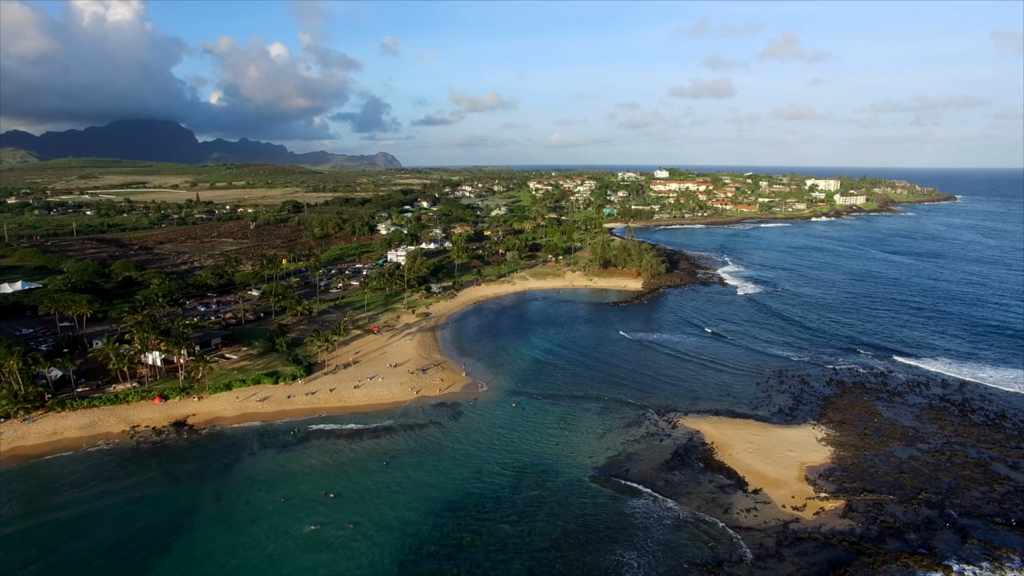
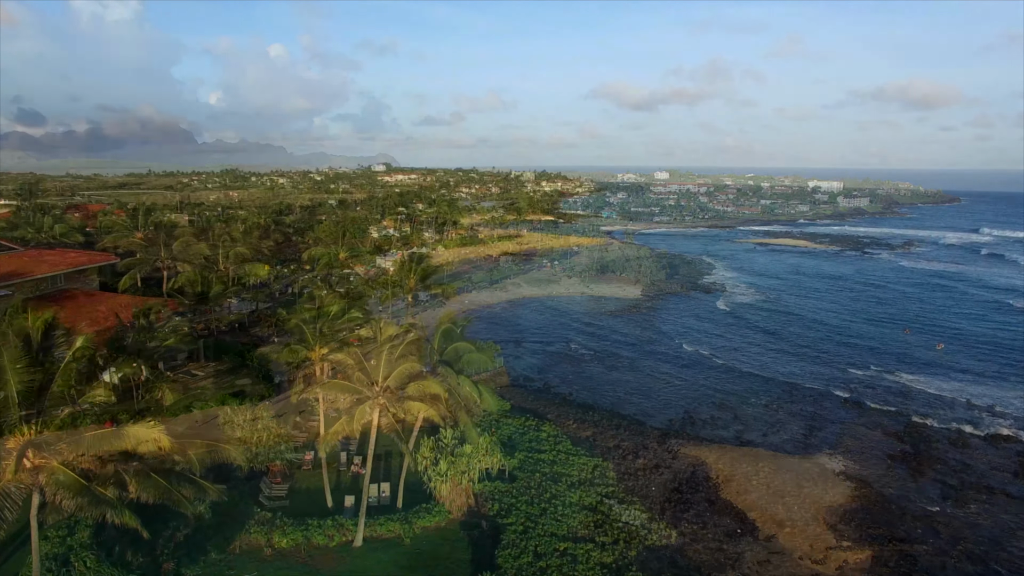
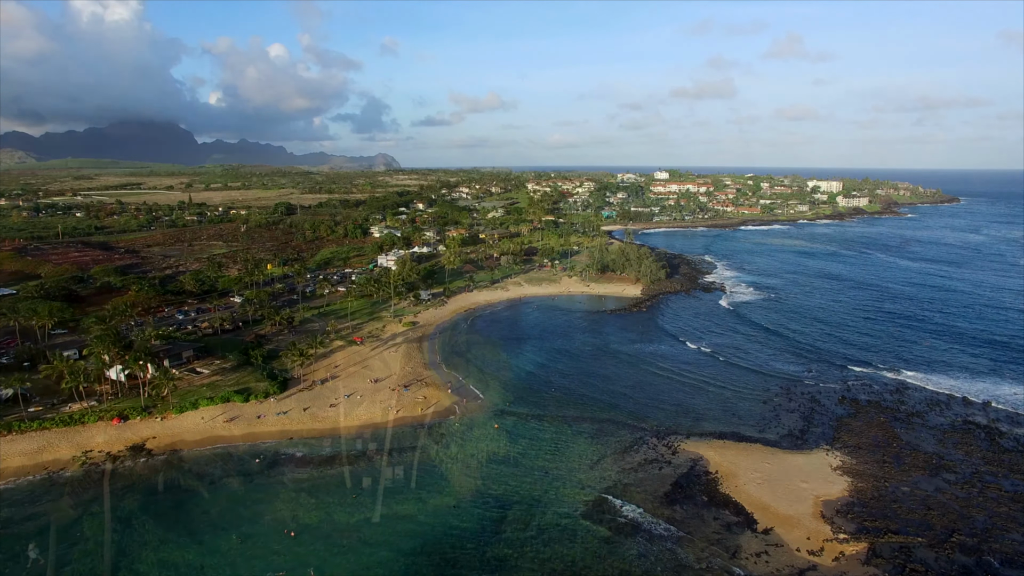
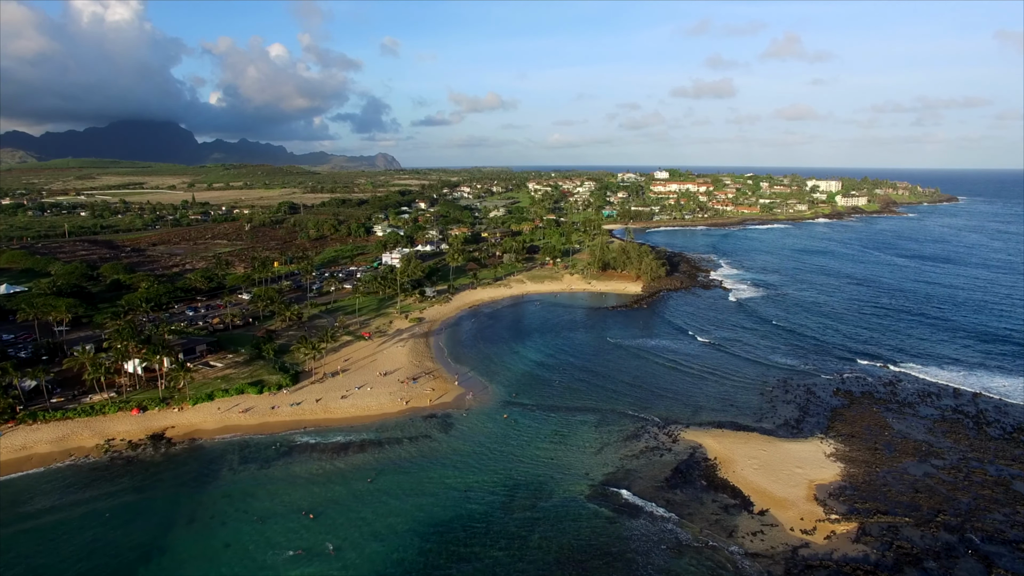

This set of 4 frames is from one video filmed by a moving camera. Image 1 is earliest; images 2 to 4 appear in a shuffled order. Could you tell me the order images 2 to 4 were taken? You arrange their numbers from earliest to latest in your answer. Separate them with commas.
4, 3, 2
